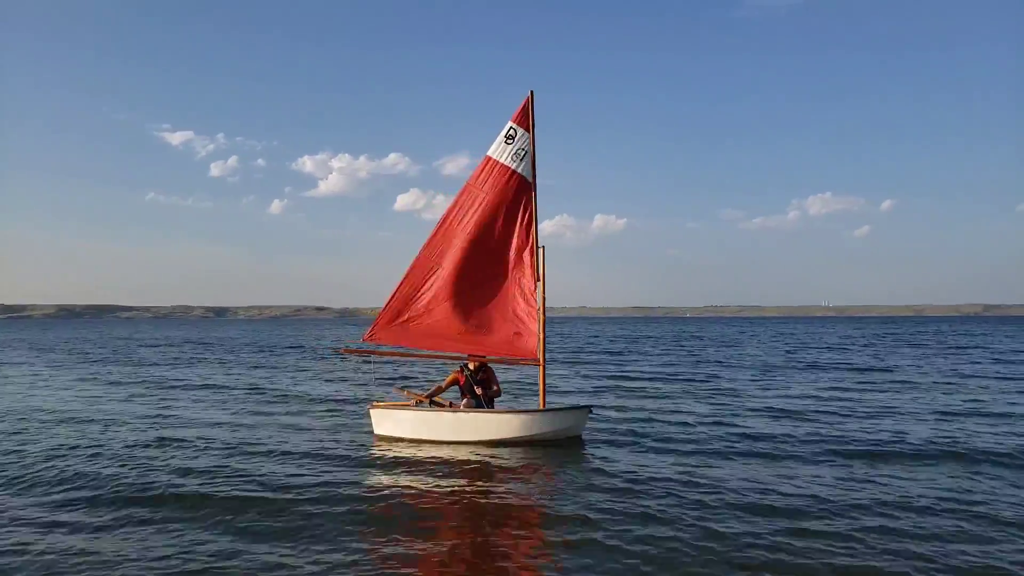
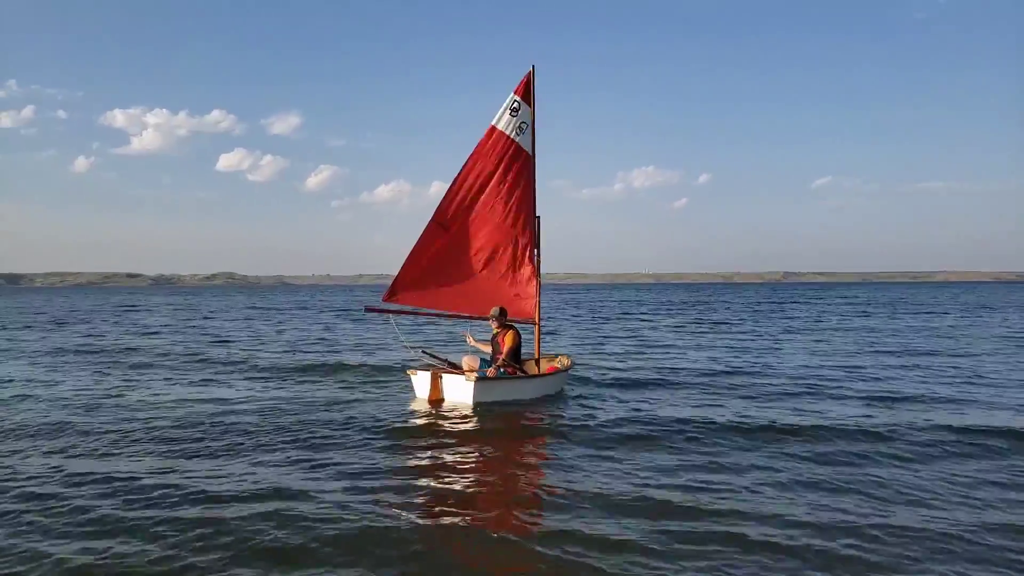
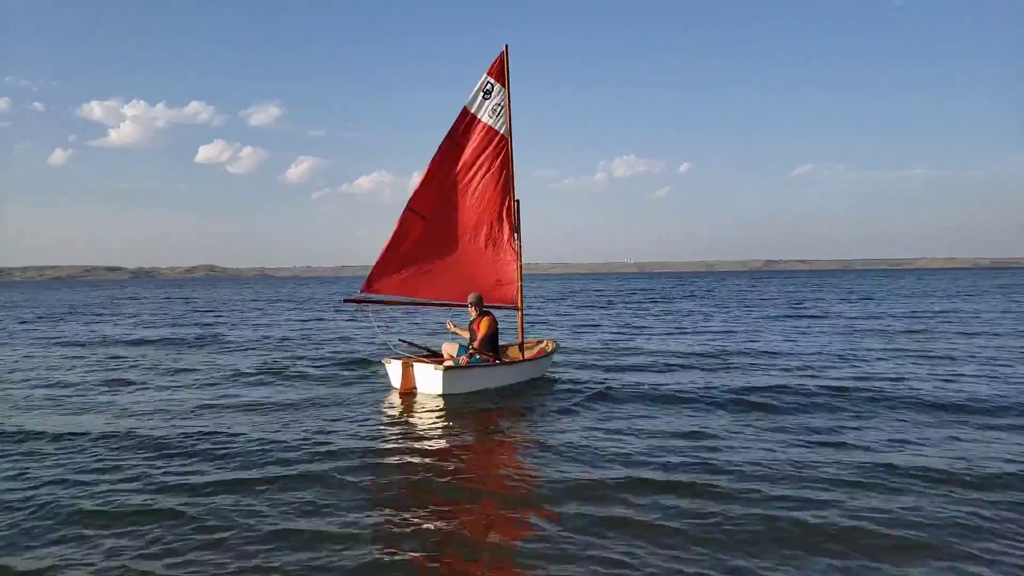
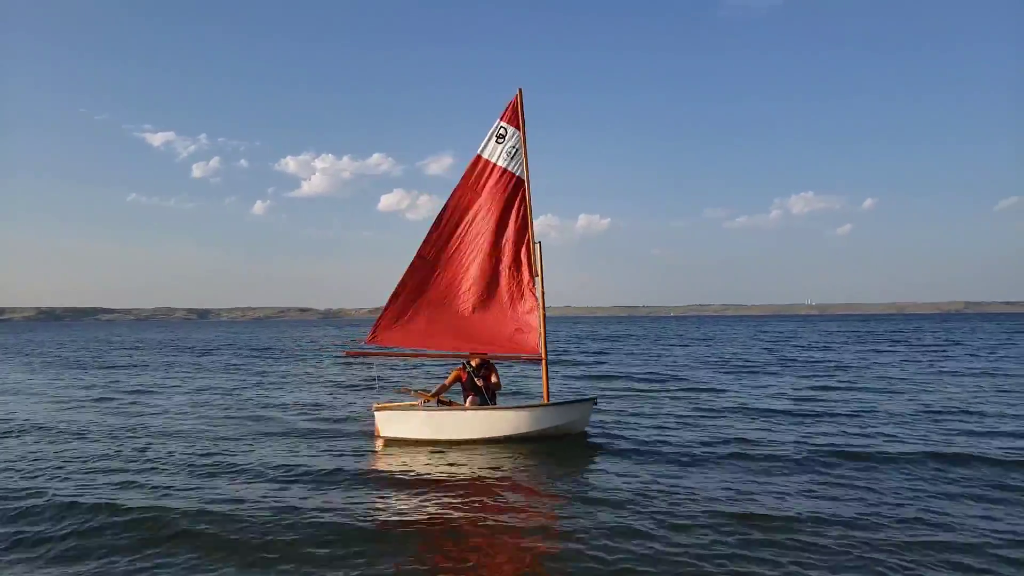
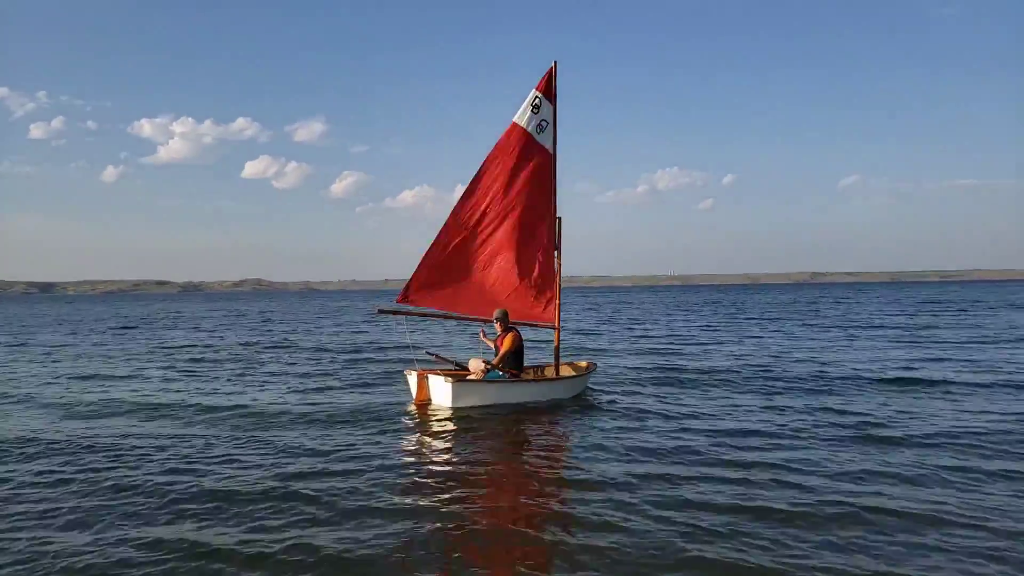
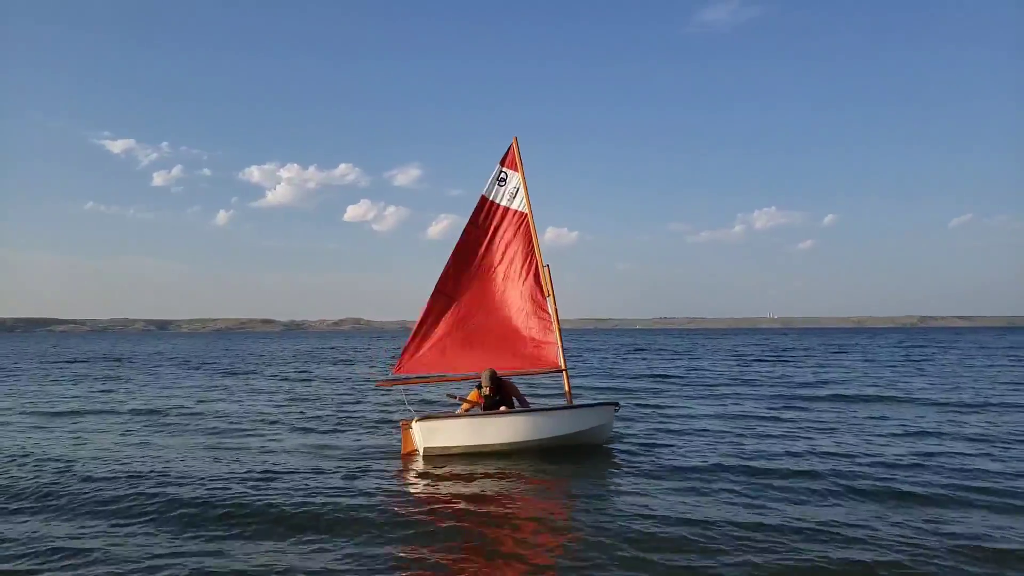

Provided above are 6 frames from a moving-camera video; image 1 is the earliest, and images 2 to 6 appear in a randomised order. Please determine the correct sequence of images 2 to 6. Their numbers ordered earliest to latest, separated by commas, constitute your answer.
4, 6, 5, 3, 2
